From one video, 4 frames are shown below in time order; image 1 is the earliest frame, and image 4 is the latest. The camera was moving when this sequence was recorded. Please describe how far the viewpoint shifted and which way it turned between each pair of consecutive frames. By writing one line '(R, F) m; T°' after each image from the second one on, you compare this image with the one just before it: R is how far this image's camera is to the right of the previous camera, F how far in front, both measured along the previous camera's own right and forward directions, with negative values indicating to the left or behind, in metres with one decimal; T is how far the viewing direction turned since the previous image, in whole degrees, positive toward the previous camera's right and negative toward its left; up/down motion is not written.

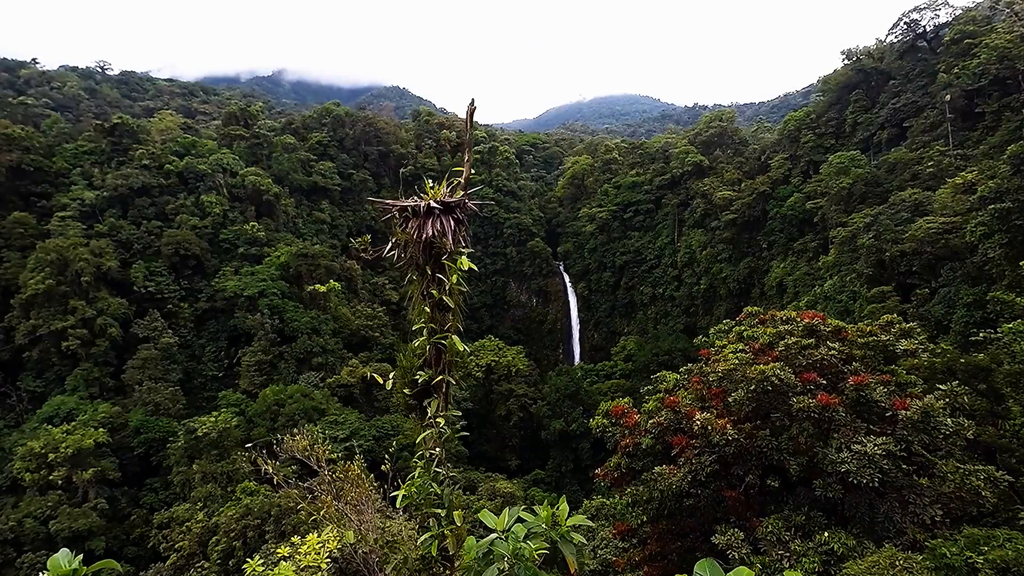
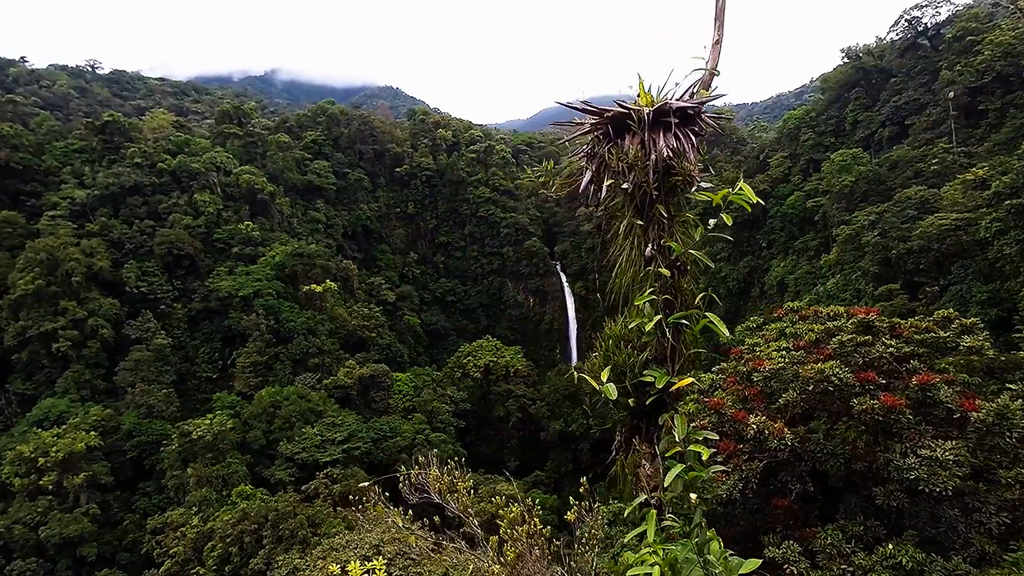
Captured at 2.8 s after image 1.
(-0.4, +0.5) m; +1°
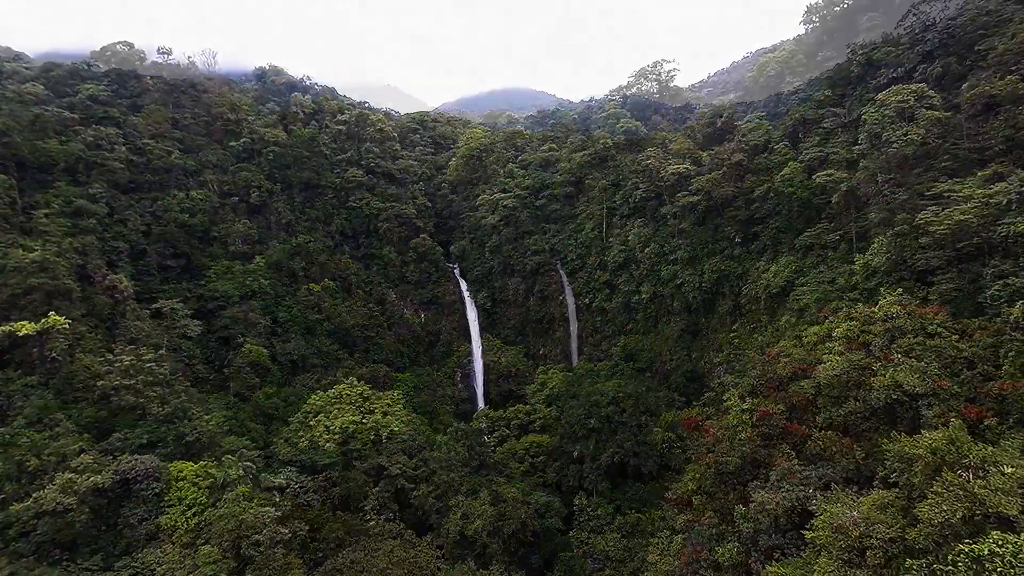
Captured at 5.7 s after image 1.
(-0.4, +1.0) m; 0°
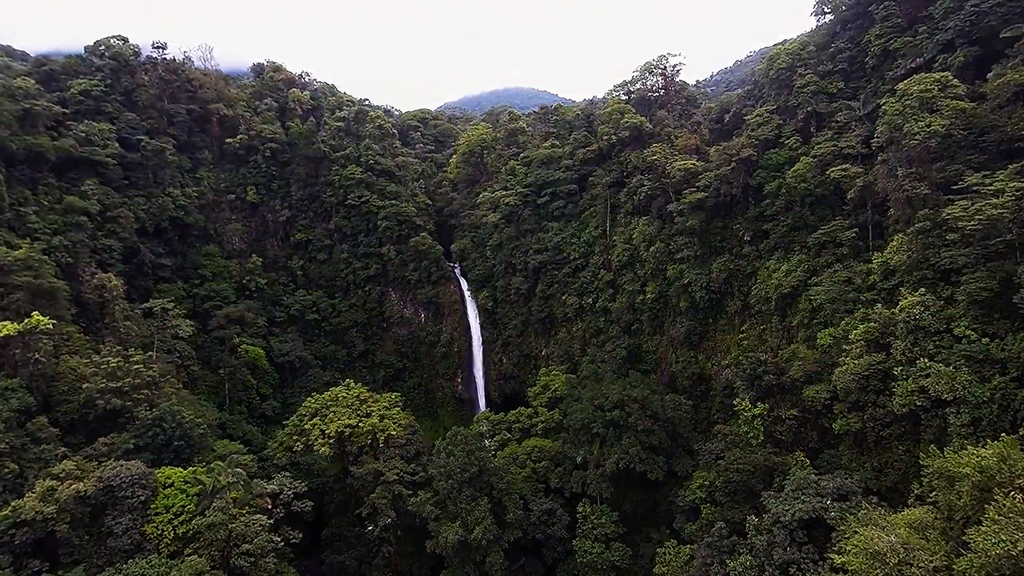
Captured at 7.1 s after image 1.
(+0.1, +2.6) m; 0°
